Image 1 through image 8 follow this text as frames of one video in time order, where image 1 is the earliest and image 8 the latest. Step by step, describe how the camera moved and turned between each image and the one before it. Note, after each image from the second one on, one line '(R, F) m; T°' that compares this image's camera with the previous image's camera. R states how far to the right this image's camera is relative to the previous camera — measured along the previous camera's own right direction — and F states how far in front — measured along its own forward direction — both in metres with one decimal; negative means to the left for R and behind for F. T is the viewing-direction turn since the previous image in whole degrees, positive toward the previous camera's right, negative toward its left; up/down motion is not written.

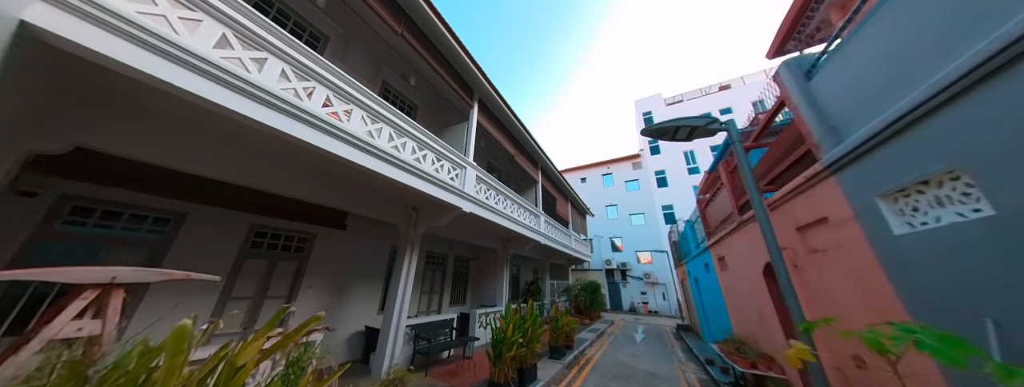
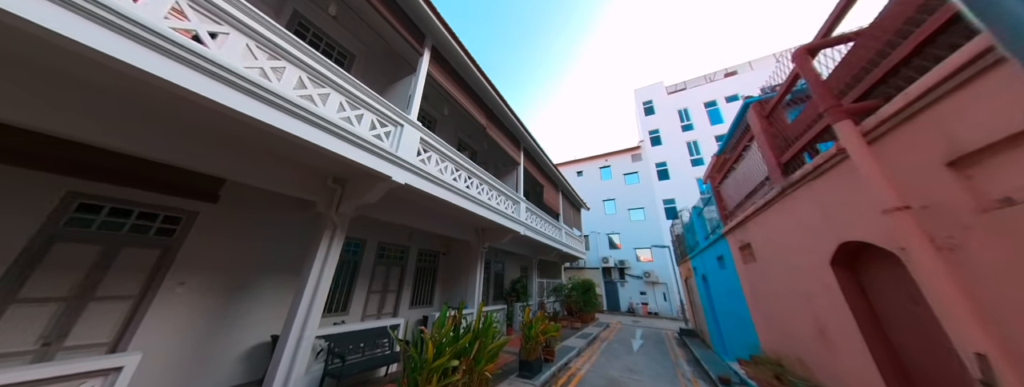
(+0.8, +1.3) m; 0°
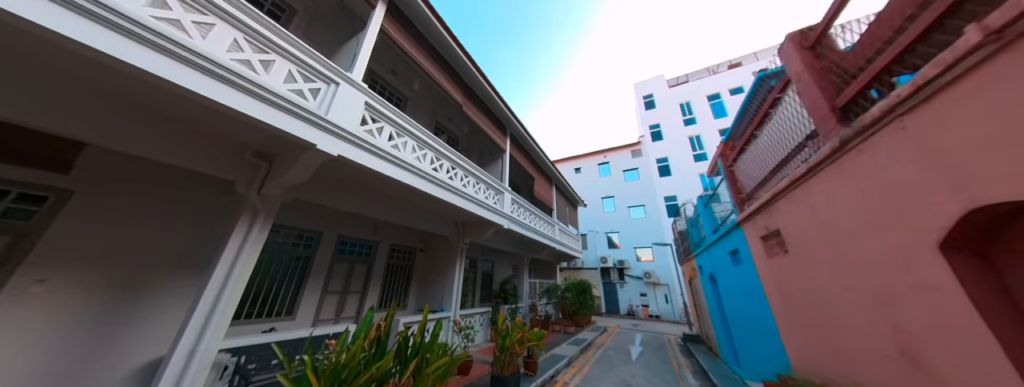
(+0.5, +0.8) m; 0°
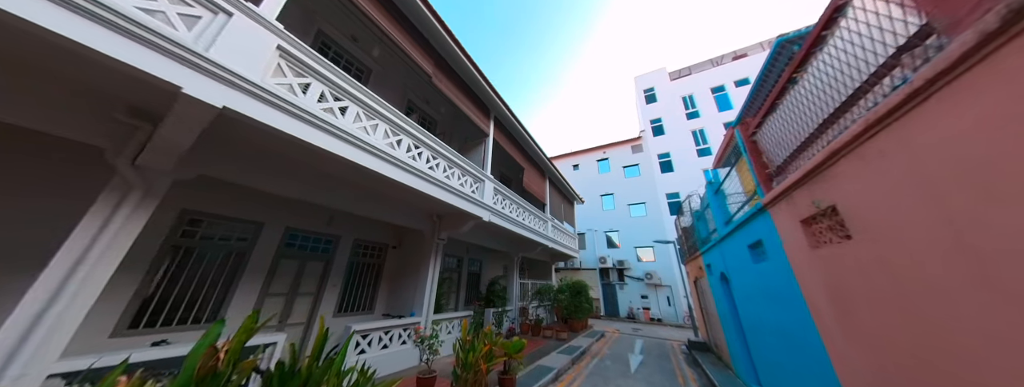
(+0.5, +0.8) m; 0°
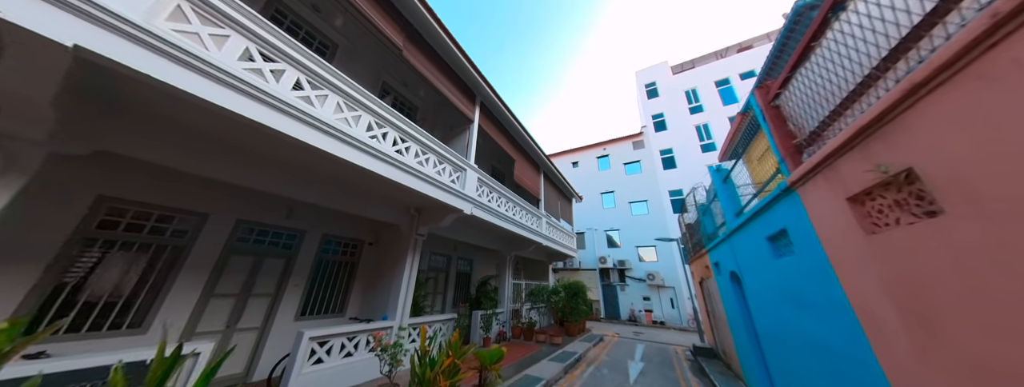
(+0.4, +0.6) m; 0°
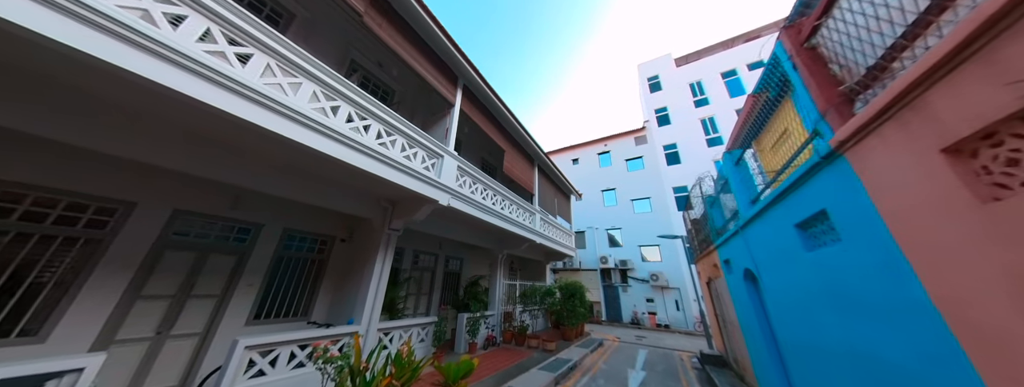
(+0.4, +0.6) m; -1°
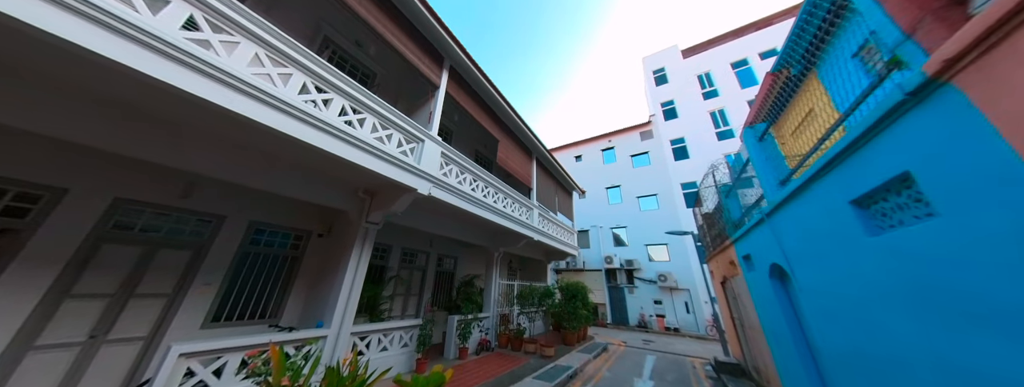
(+0.3, +0.5) m; -1°
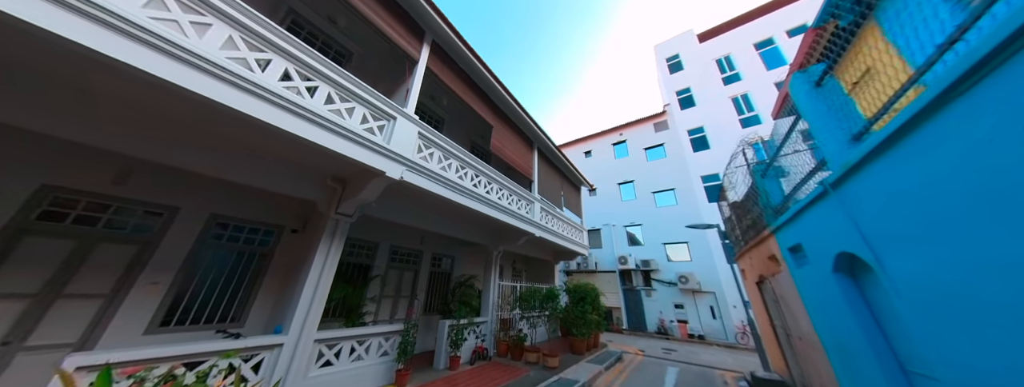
(+0.4, +0.7) m; -3°
